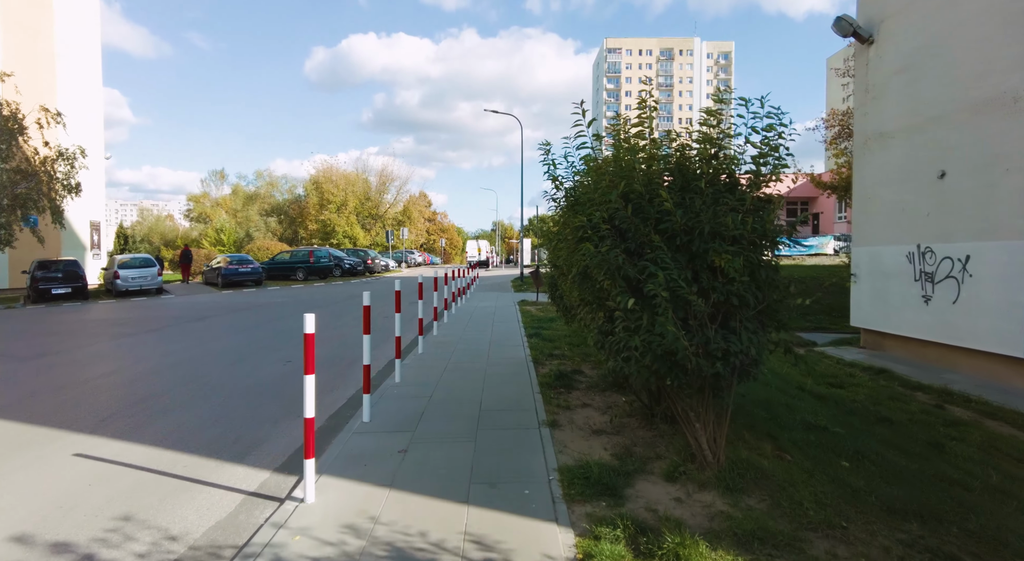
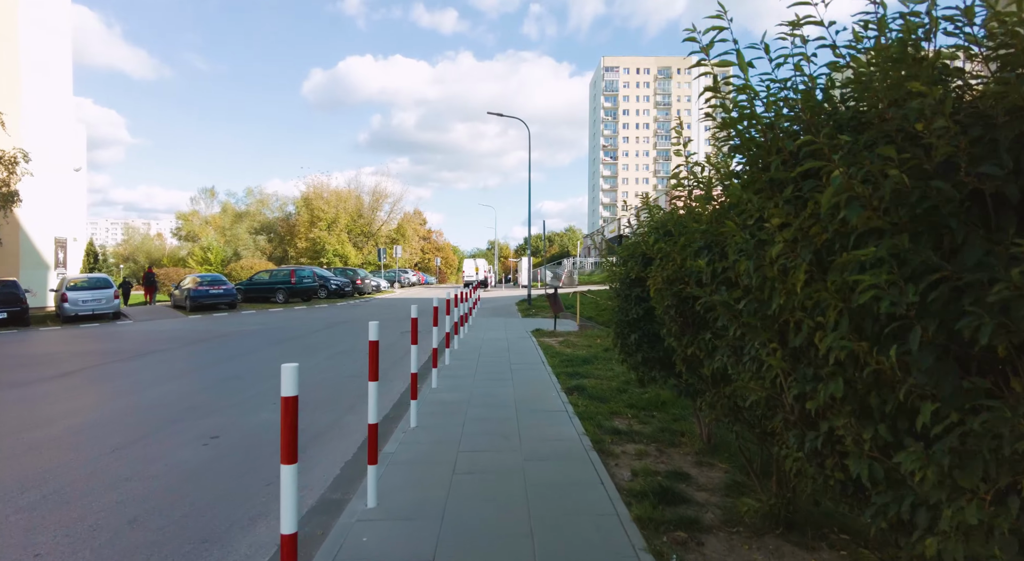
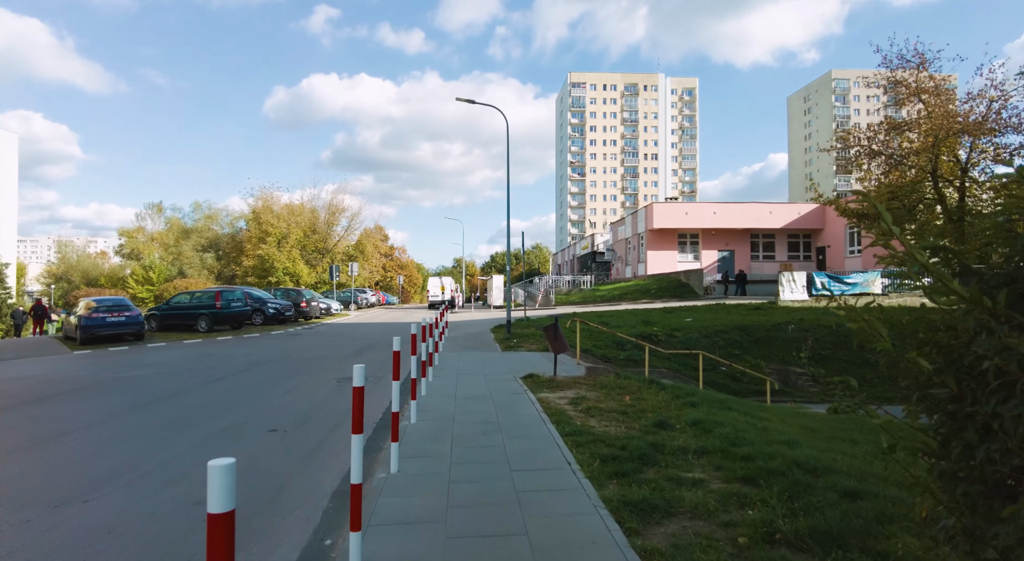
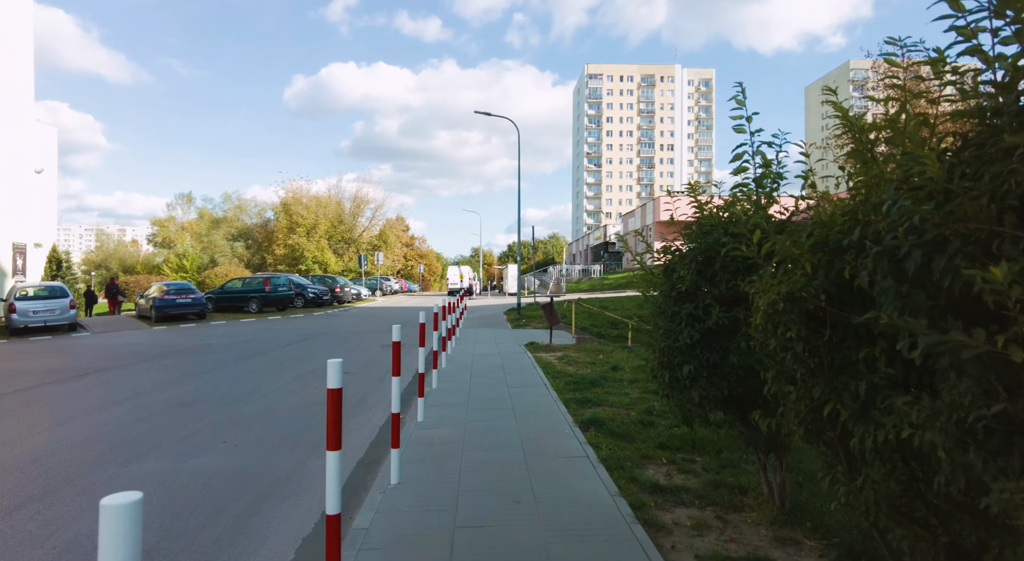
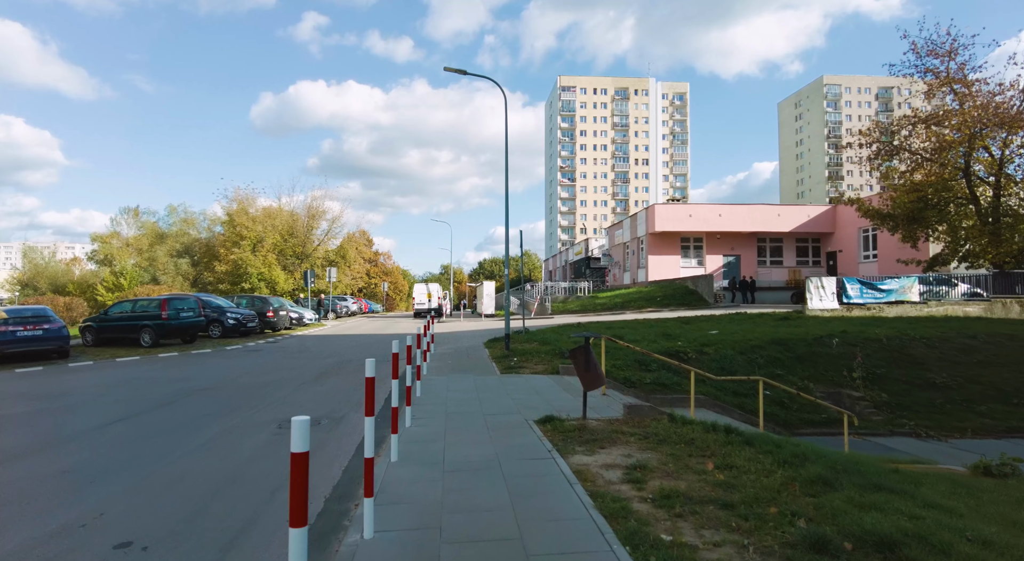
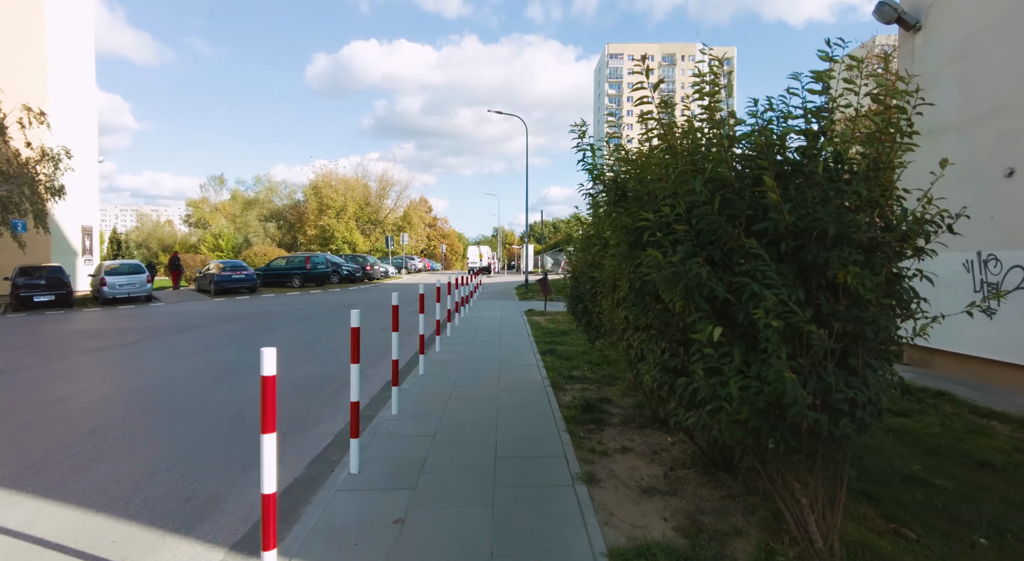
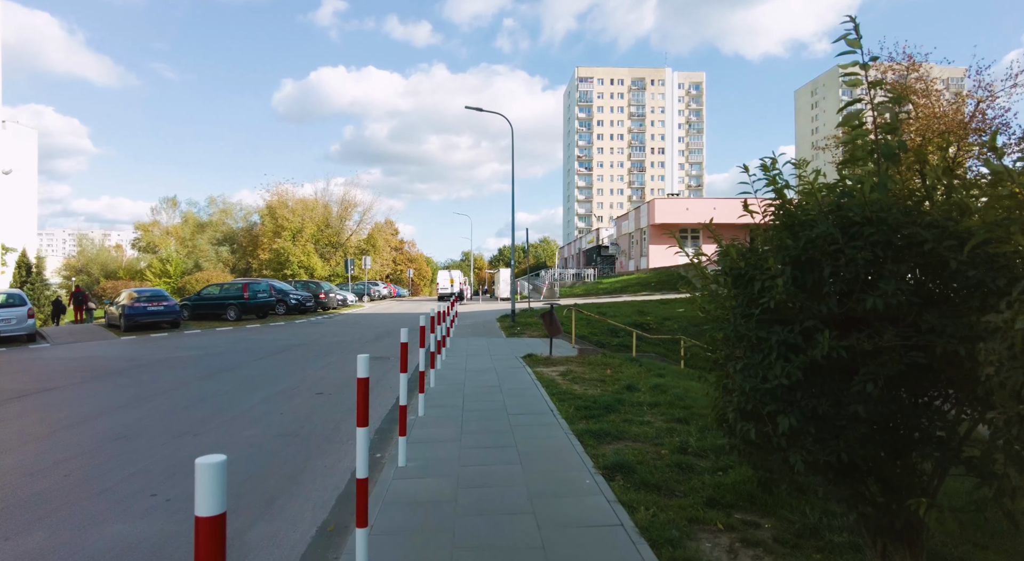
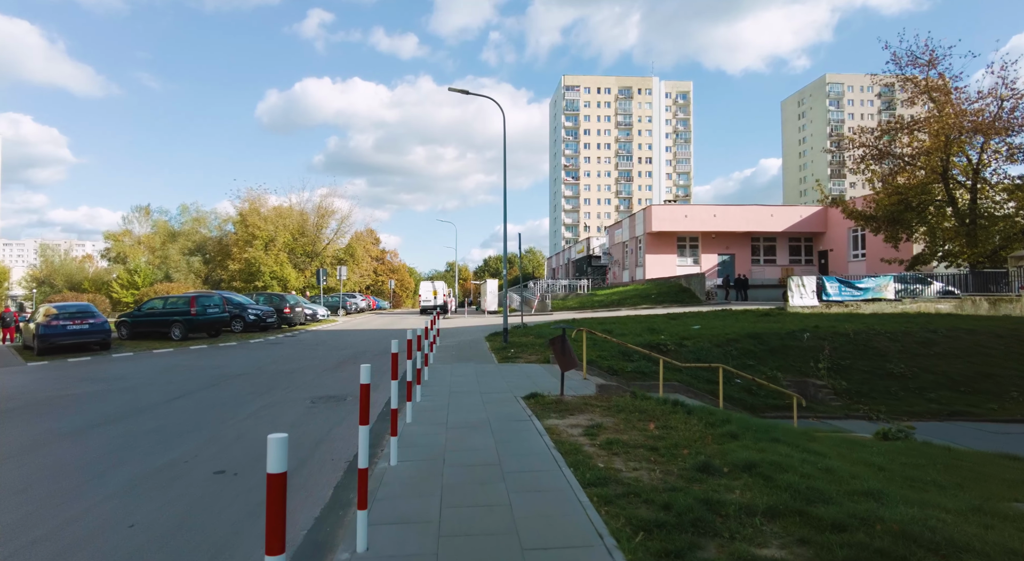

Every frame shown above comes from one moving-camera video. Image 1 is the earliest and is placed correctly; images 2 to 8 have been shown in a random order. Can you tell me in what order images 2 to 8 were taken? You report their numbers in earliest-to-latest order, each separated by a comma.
6, 2, 4, 7, 3, 8, 5
